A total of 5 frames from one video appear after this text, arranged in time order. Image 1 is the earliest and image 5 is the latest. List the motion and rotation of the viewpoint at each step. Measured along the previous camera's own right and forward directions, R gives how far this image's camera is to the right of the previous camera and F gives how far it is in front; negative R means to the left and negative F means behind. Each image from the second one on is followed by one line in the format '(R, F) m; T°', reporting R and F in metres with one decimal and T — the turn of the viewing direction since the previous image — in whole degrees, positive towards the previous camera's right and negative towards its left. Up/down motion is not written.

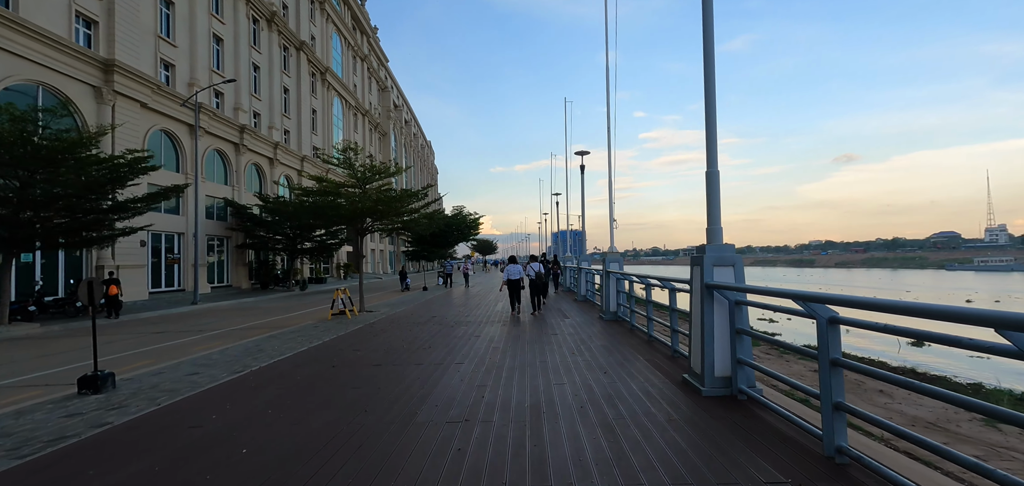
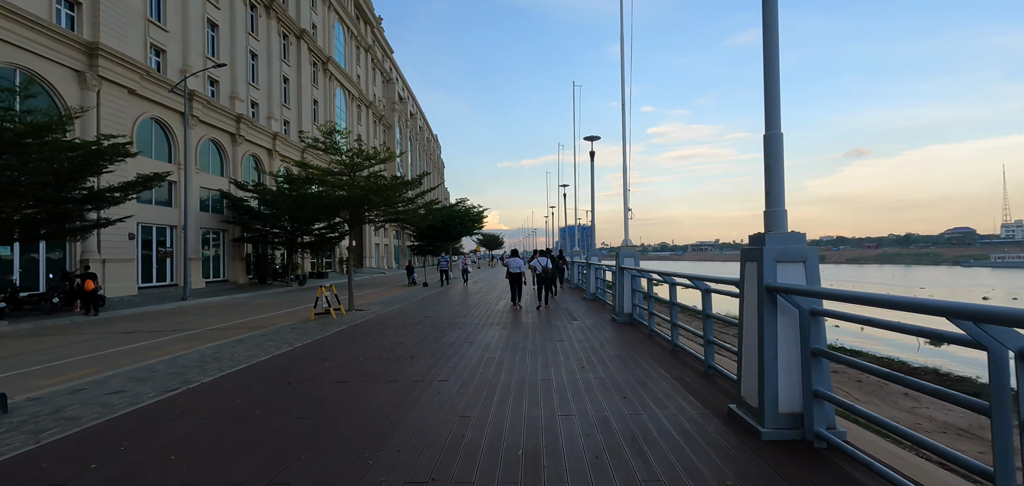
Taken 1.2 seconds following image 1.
(+0.1, +1.2) m; -1°
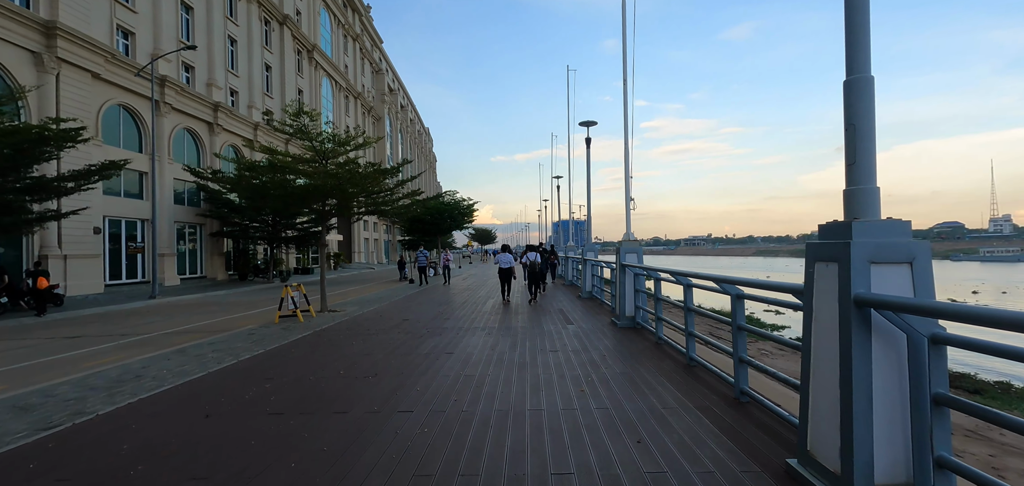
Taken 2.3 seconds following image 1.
(+0.1, +1.1) m; +1°
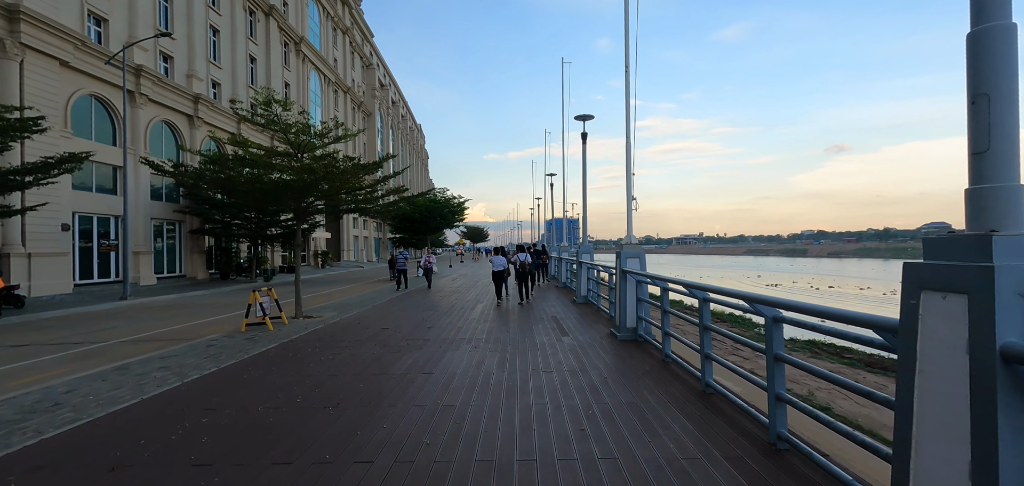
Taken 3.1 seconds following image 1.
(+0.1, +0.8) m; +1°
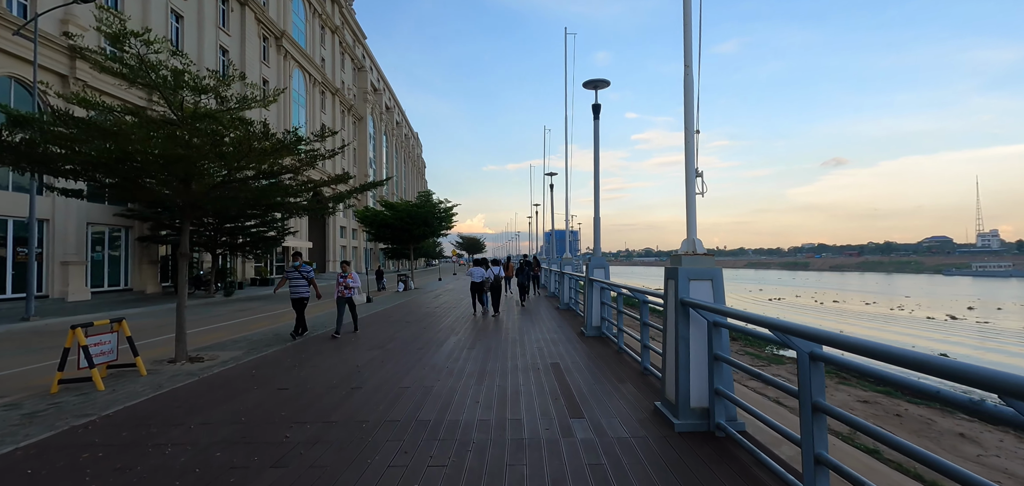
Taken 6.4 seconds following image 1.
(+0.3, +3.4) m; 0°
